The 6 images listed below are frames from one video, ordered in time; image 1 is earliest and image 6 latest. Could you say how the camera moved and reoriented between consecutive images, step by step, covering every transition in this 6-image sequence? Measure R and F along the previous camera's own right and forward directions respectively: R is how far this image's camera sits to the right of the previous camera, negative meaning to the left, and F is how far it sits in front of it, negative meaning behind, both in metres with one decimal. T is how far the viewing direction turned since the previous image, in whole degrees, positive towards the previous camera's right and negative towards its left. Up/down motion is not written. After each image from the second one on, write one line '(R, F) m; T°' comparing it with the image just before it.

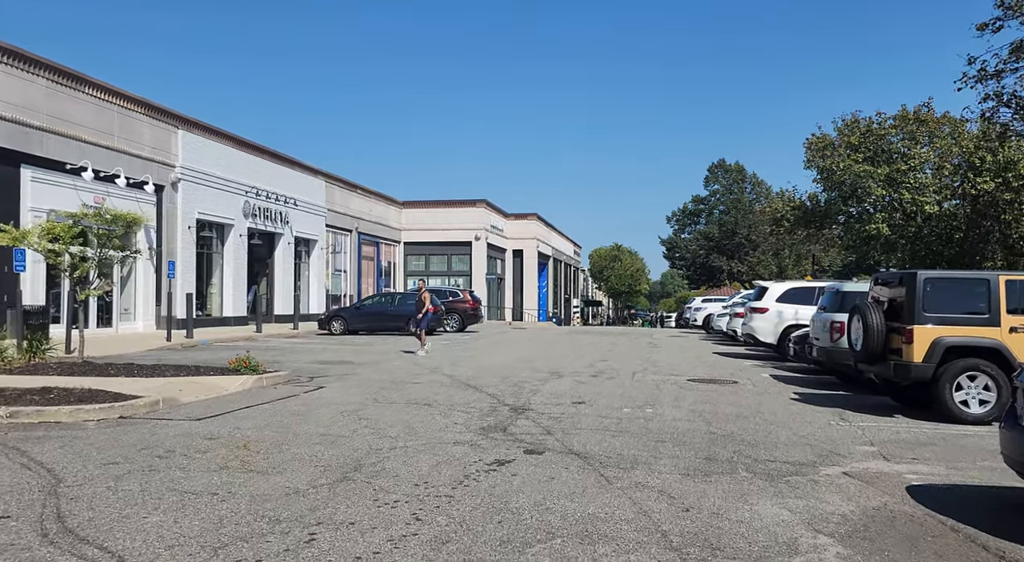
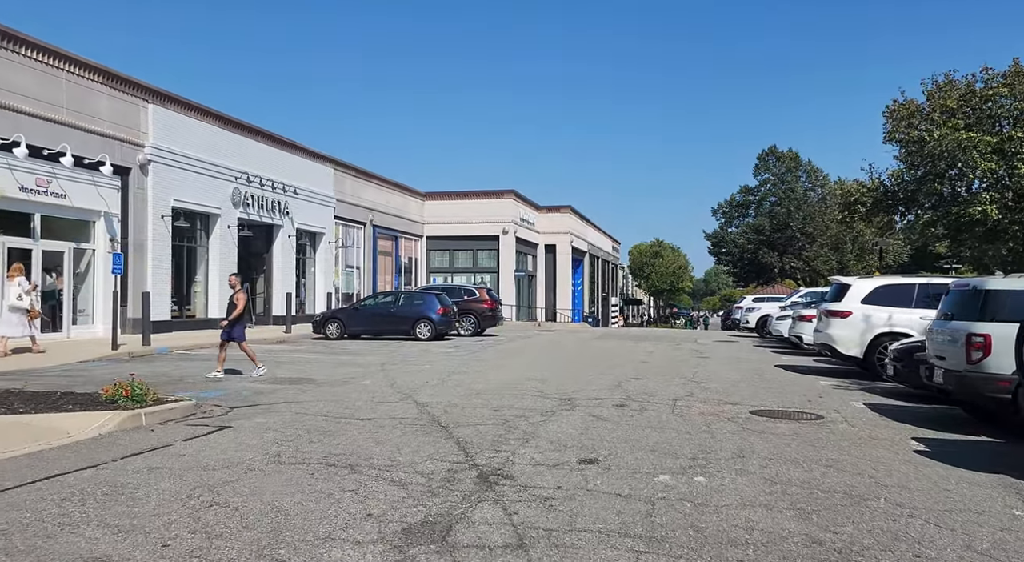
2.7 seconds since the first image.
(+0.6, +3.7) m; -3°
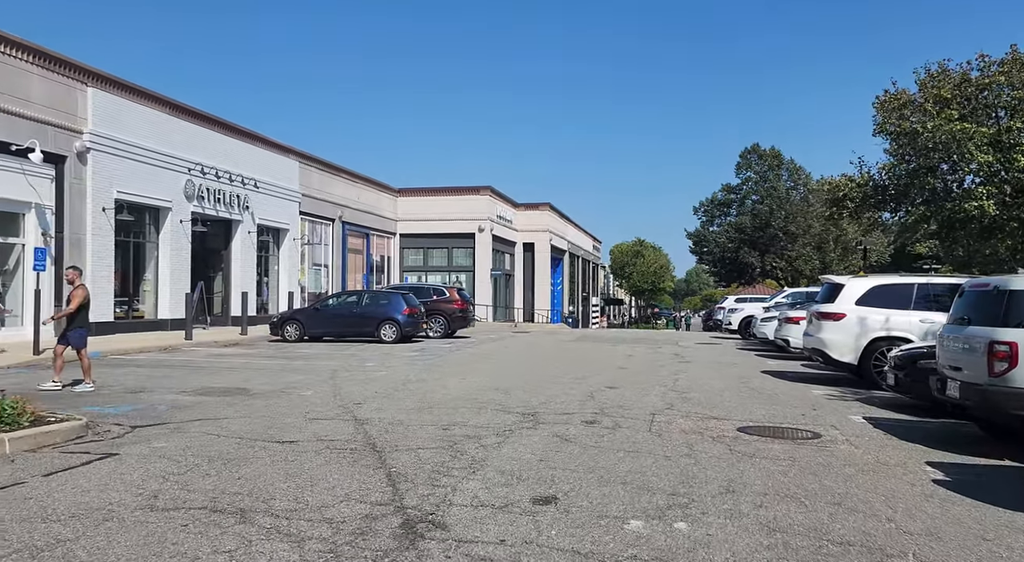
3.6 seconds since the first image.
(+0.3, +1.3) m; +1°
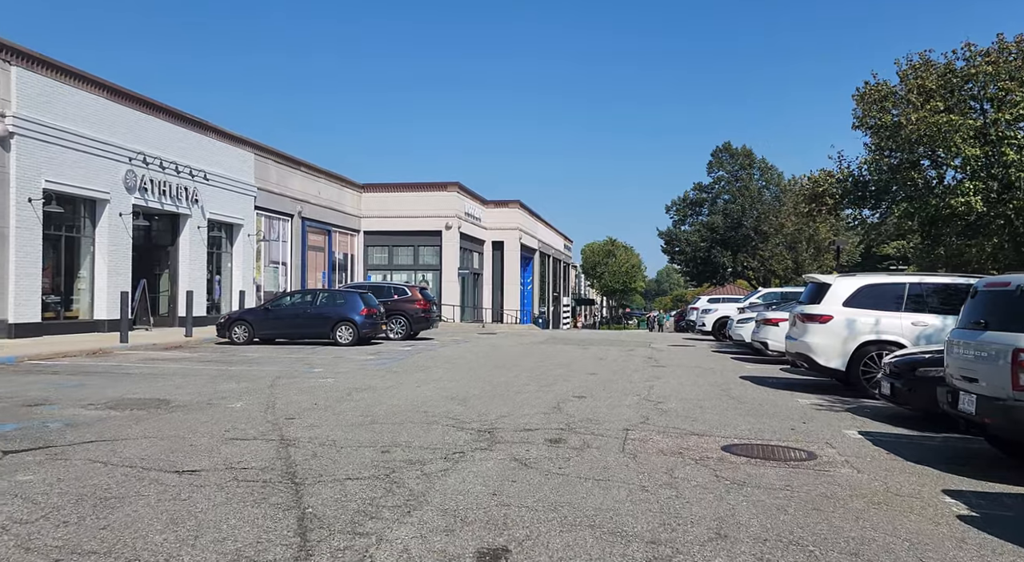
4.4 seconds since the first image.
(+0.2, +1.2) m; +2°
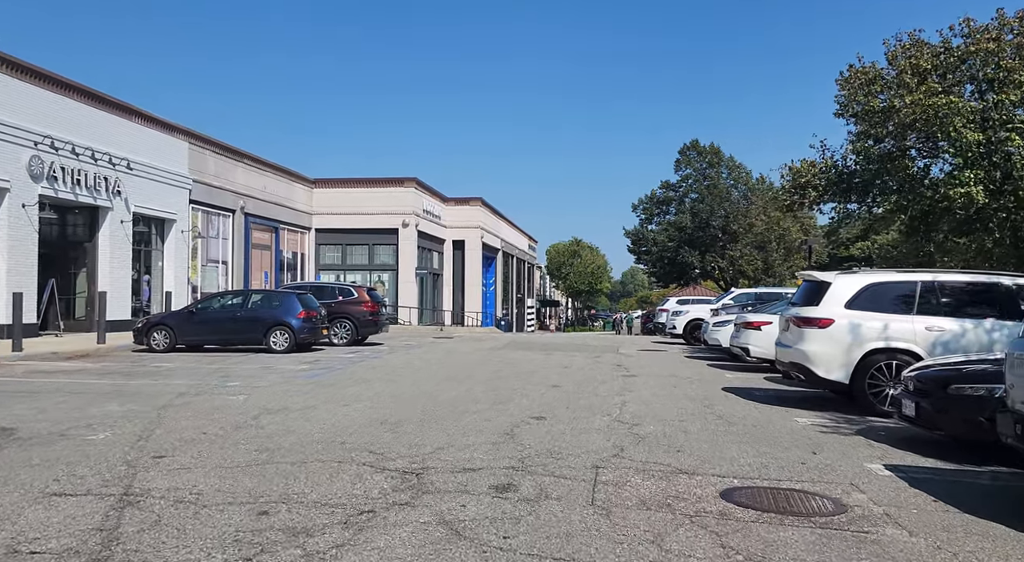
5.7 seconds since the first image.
(+0.2, +2.0) m; +2°
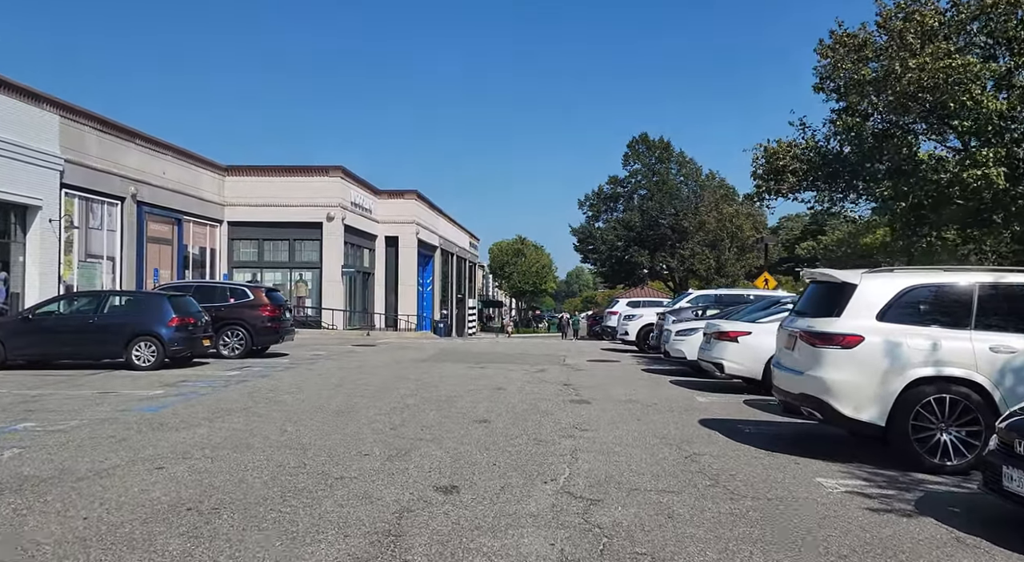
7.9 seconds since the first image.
(+0.4, +3.3) m; +4°
